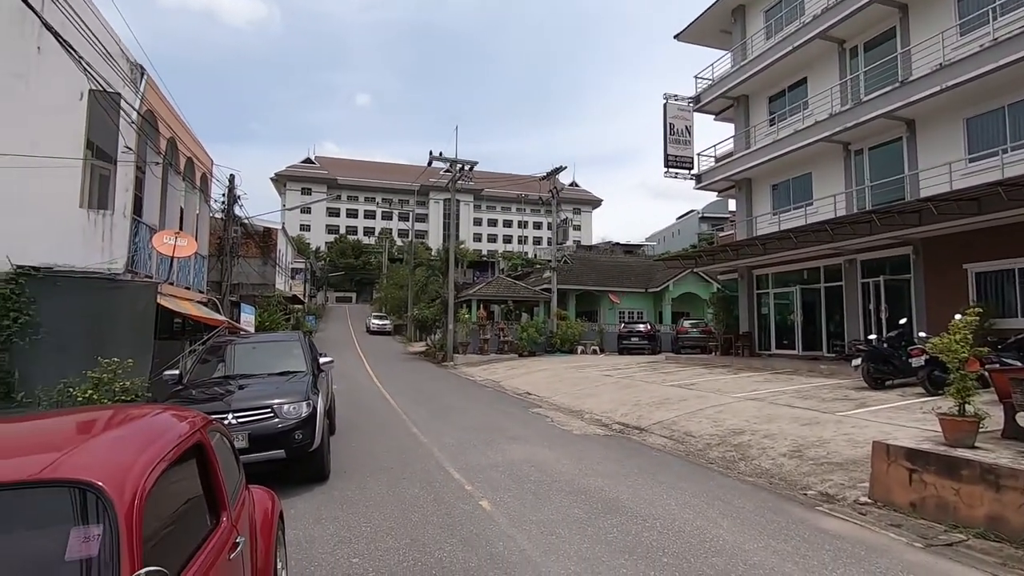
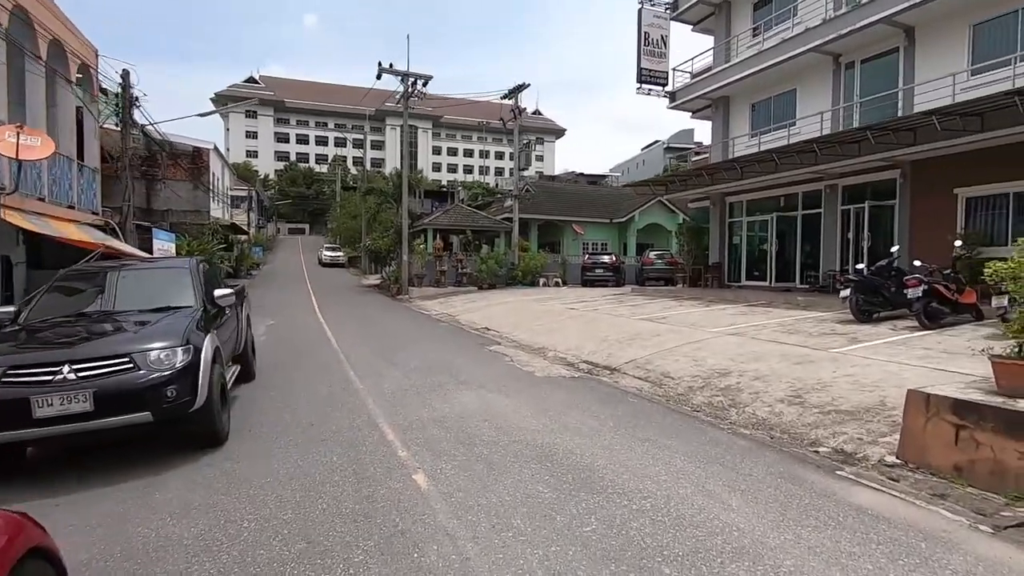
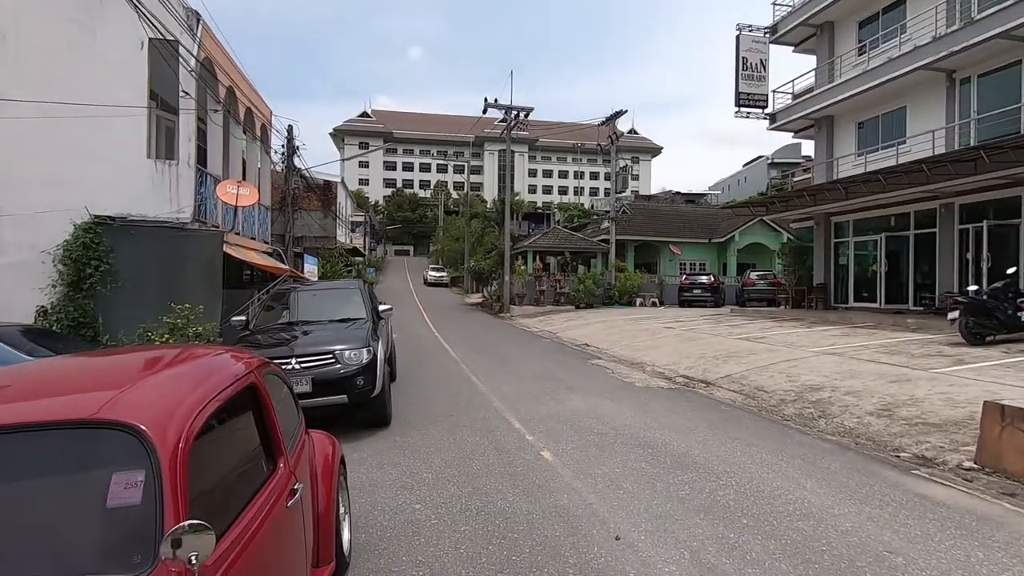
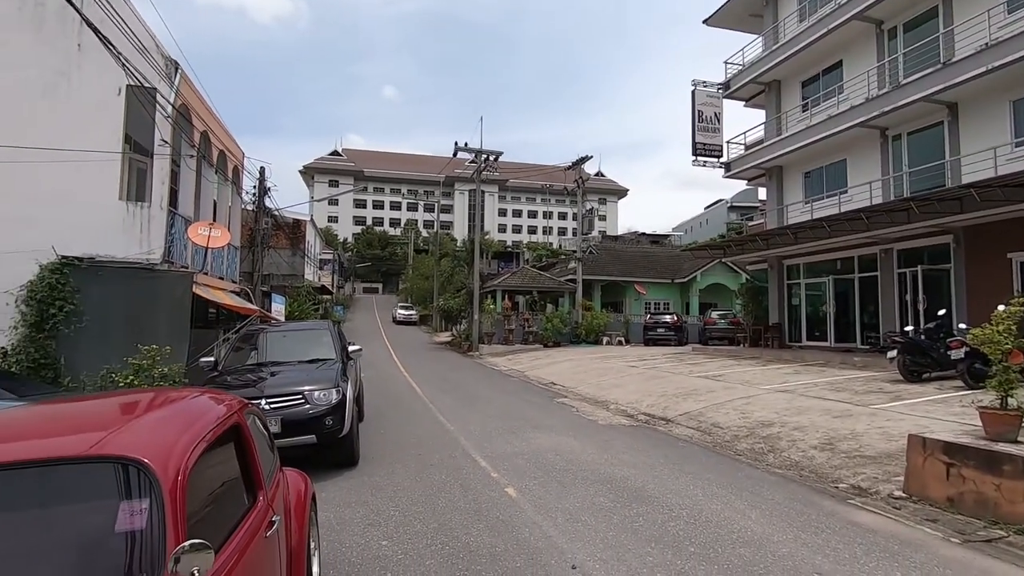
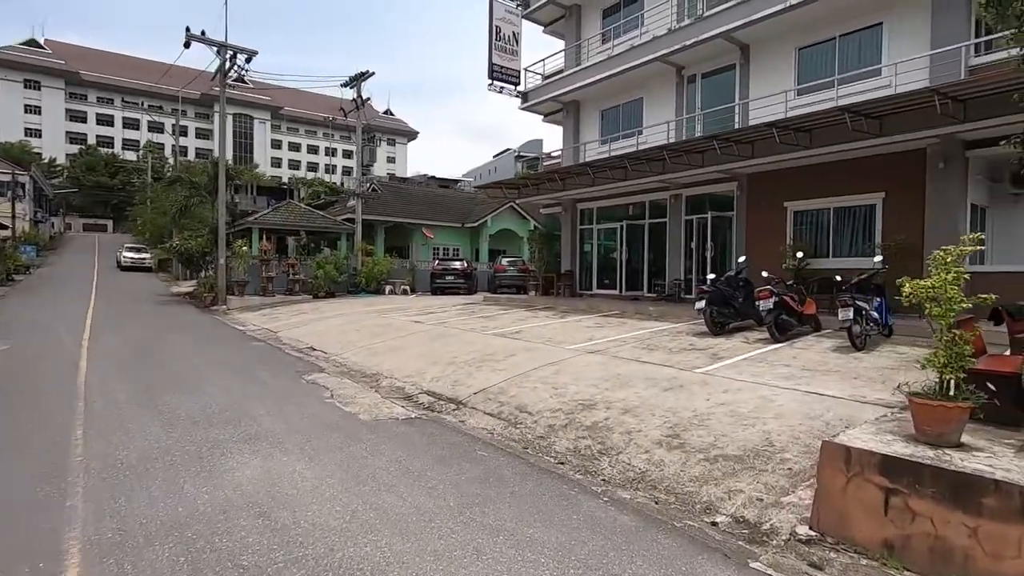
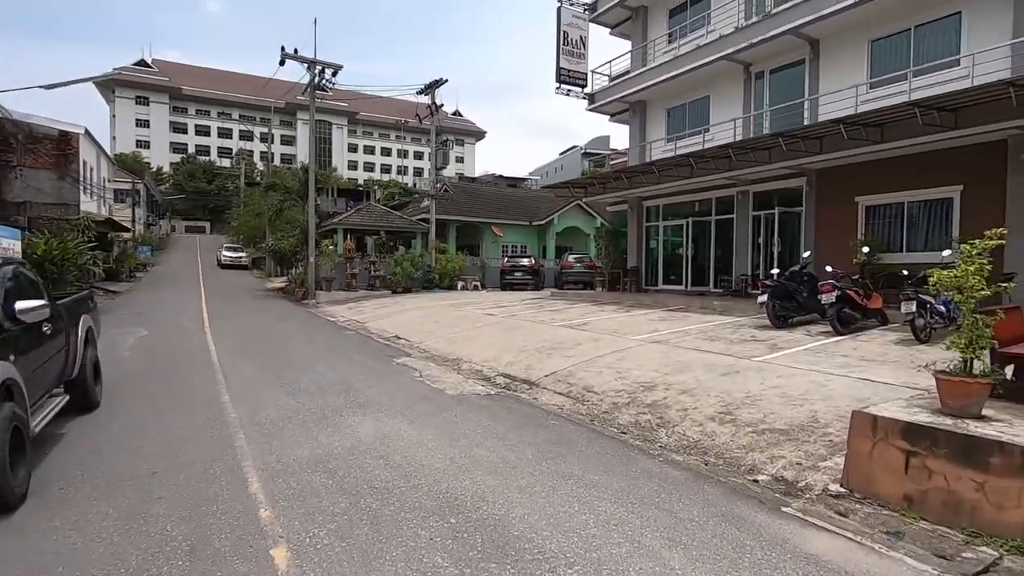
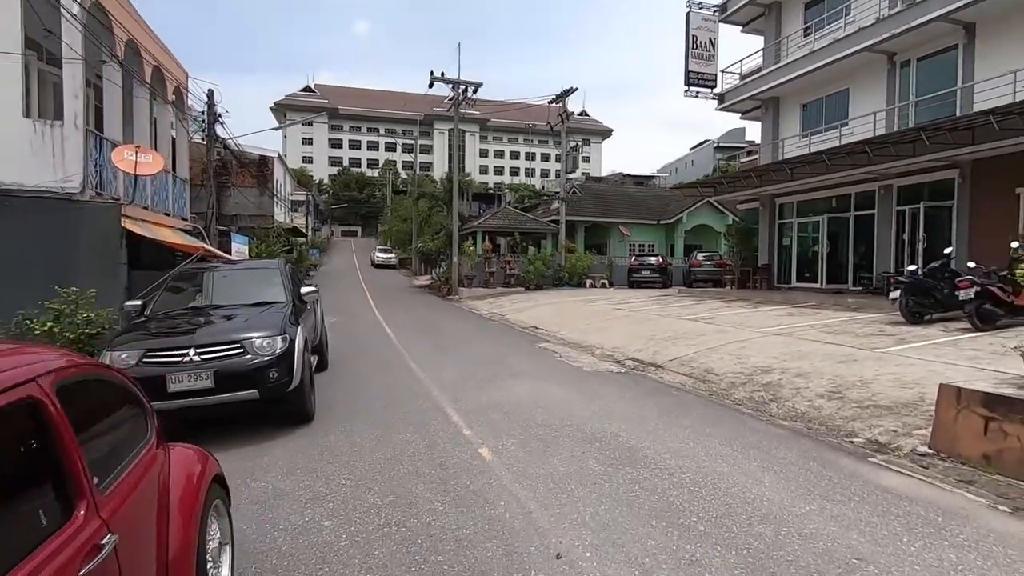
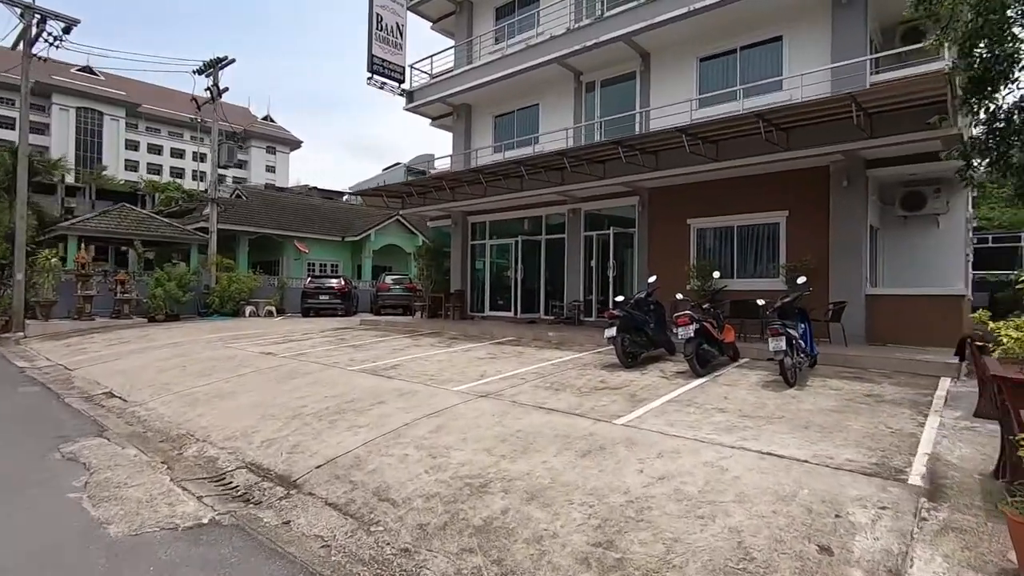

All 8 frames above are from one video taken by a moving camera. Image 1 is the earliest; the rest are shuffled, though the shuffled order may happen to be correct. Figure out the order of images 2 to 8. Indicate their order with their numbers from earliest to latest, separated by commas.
4, 3, 7, 2, 6, 5, 8
